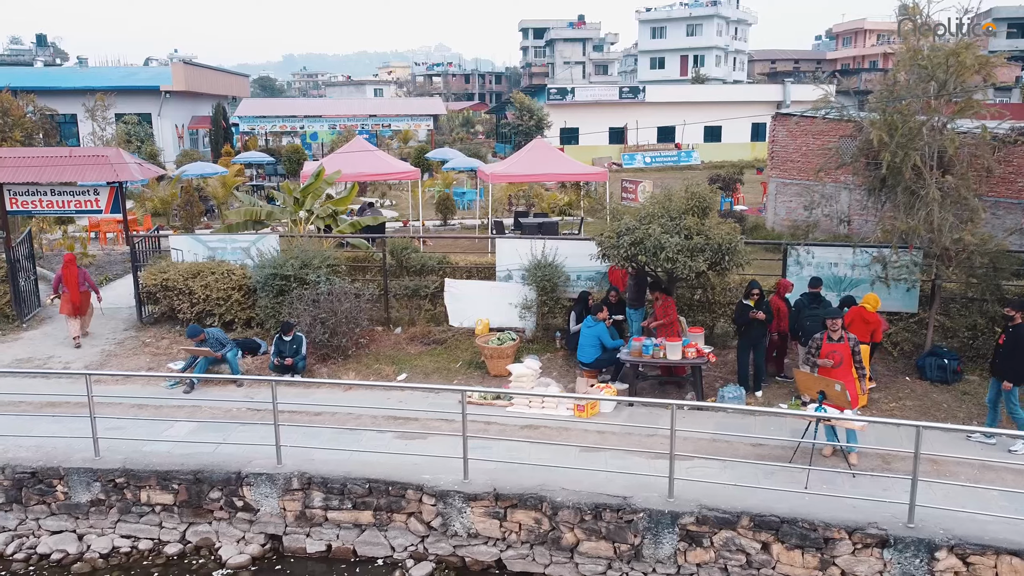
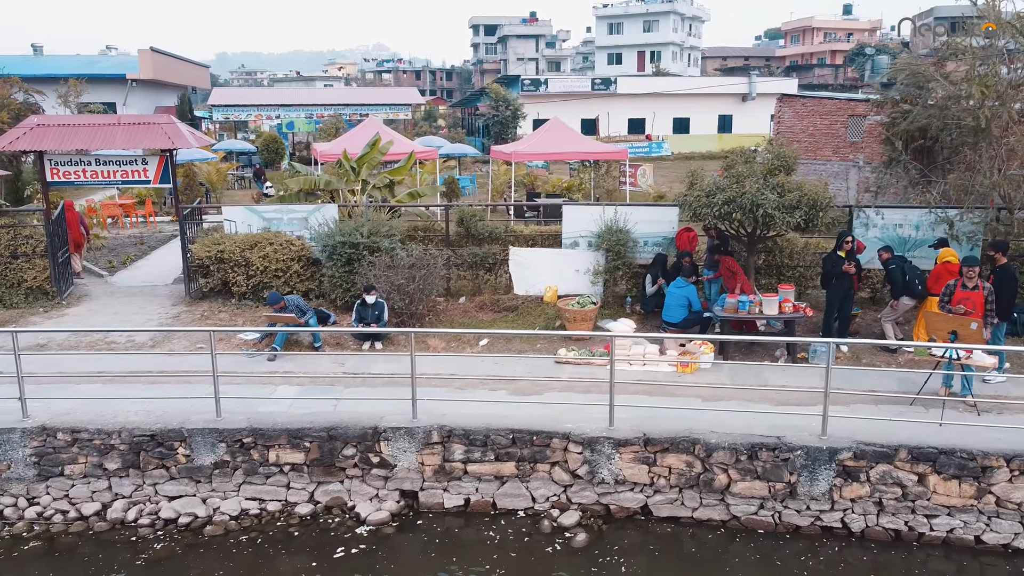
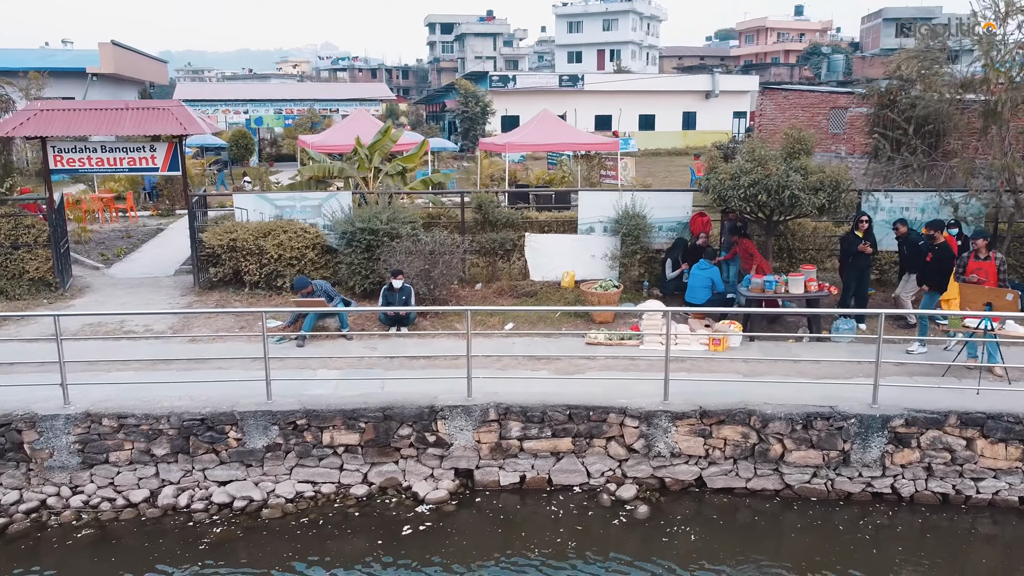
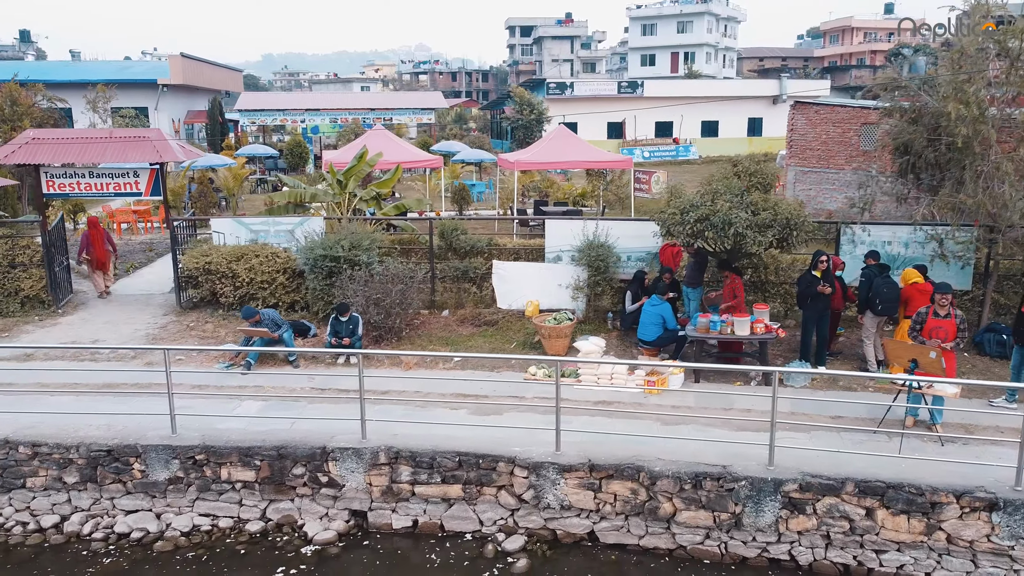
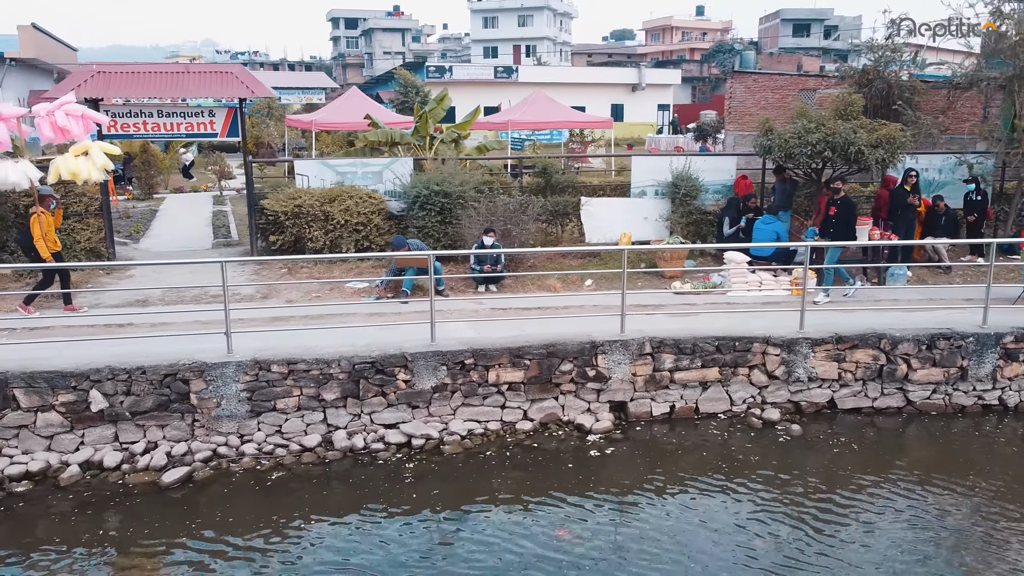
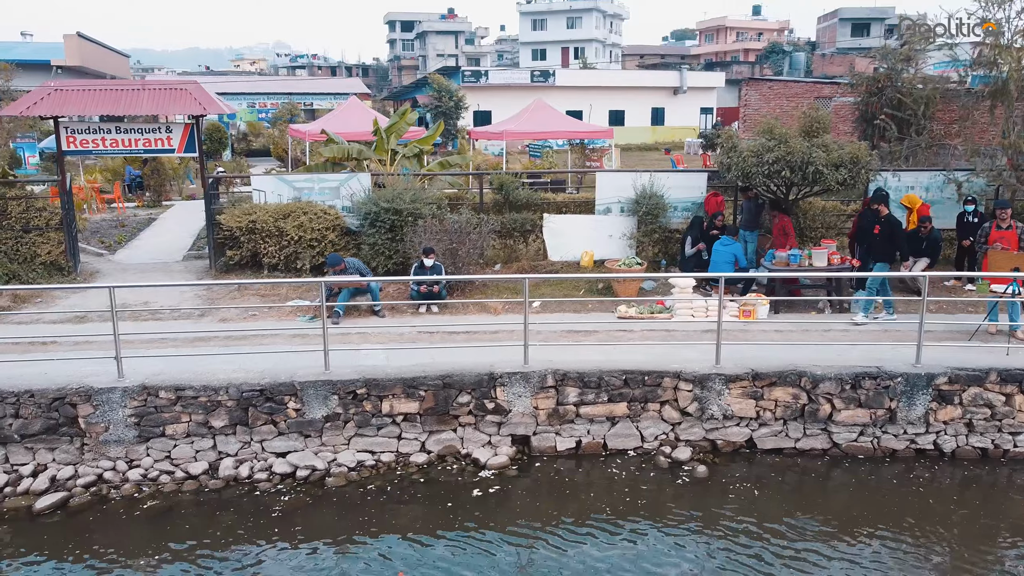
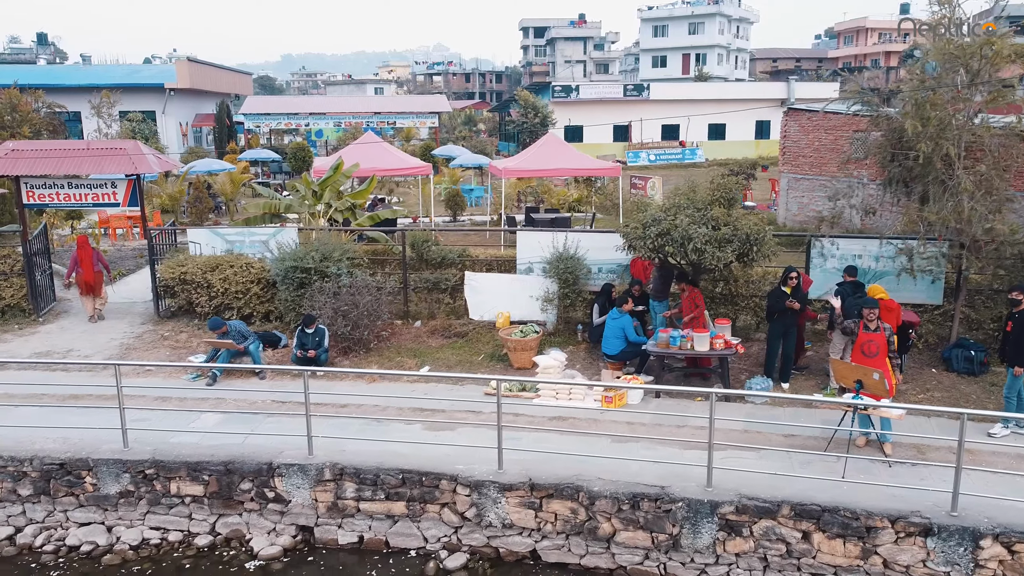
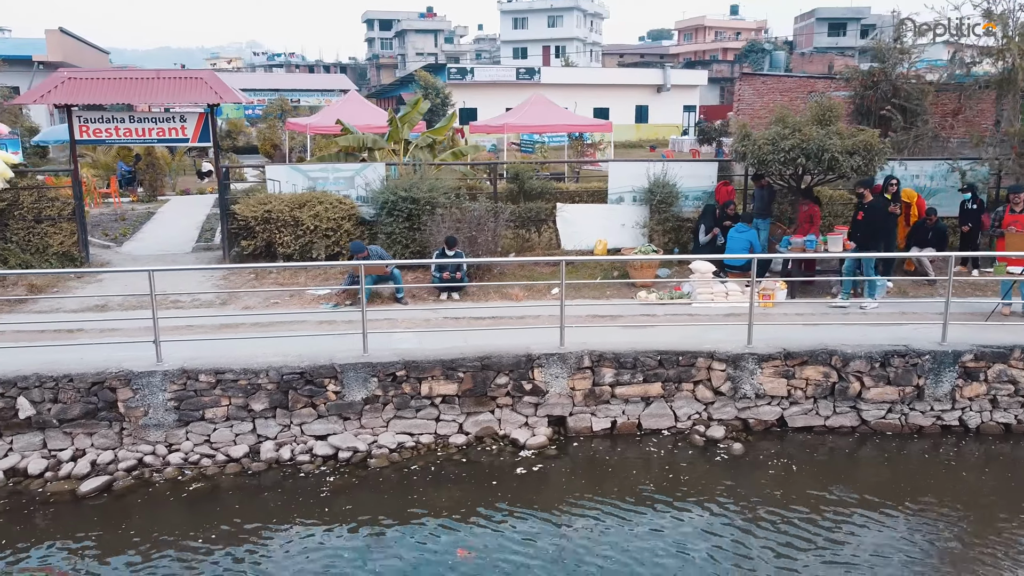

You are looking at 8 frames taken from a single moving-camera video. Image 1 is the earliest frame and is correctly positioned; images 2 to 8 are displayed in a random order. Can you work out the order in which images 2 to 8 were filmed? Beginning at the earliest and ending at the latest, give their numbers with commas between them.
7, 4, 2, 3, 6, 8, 5
